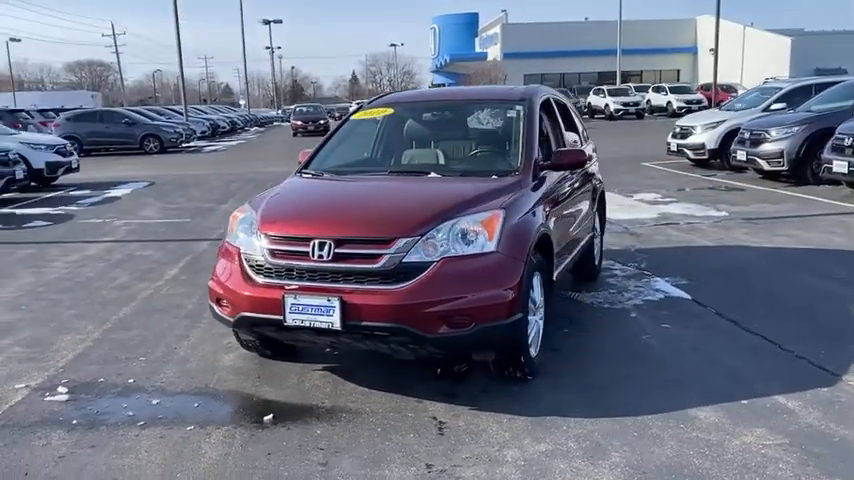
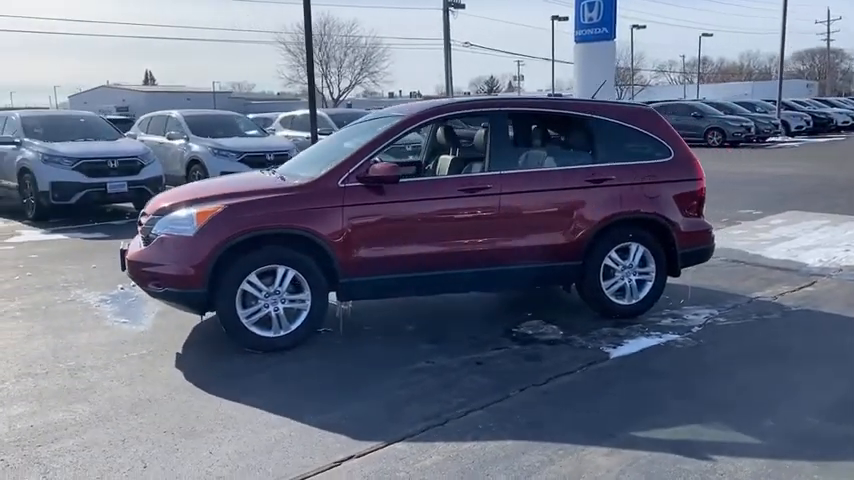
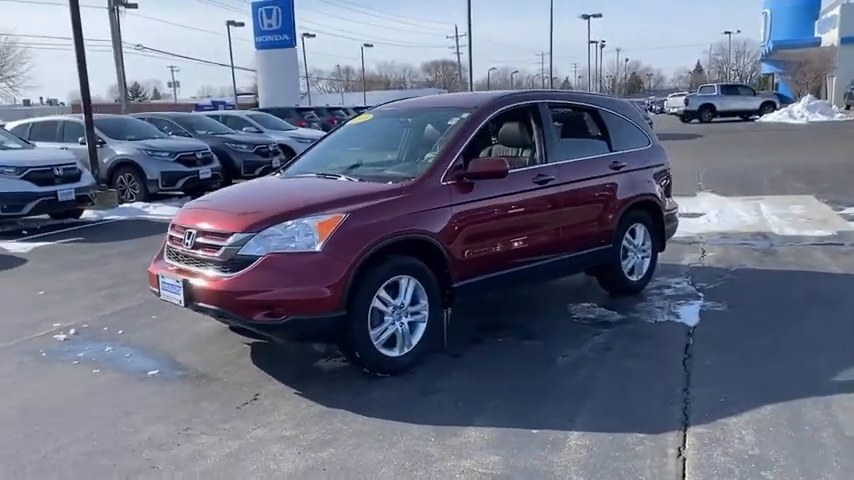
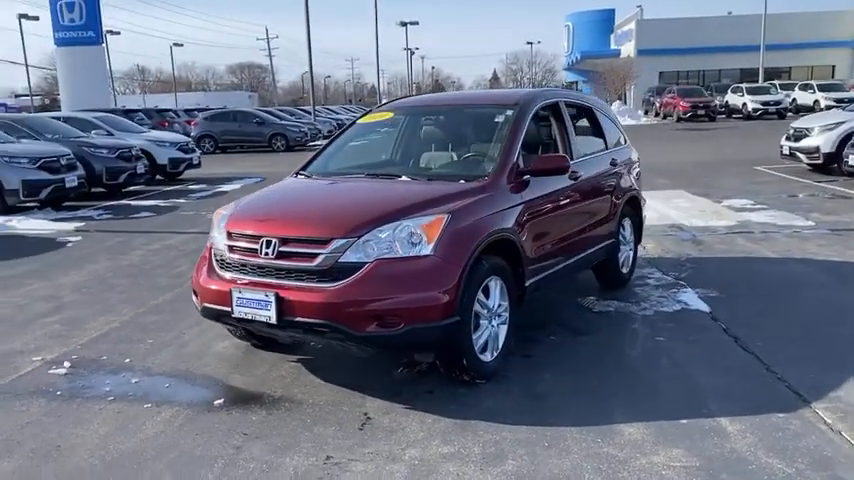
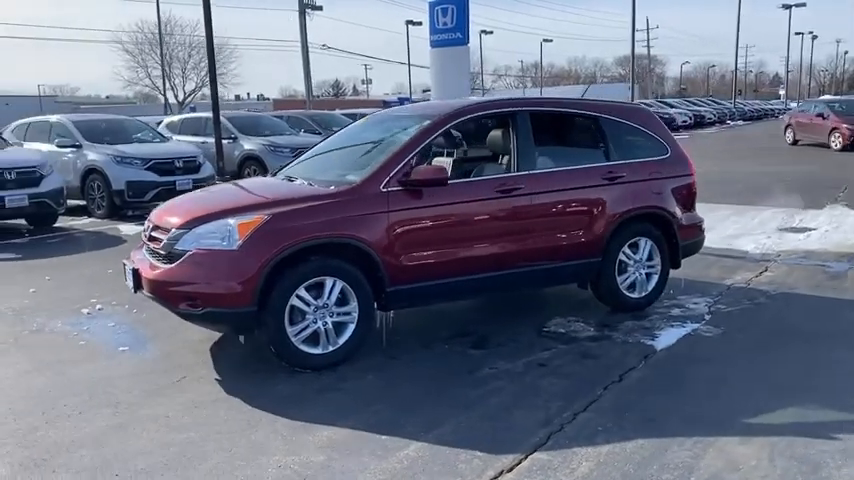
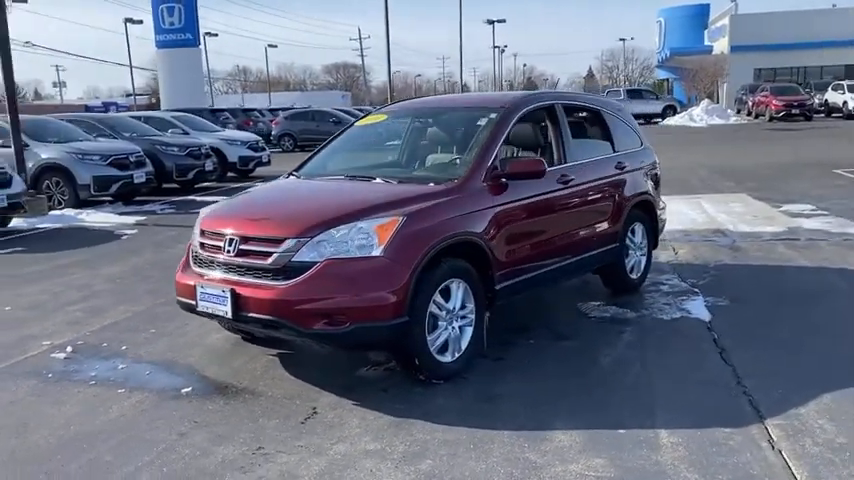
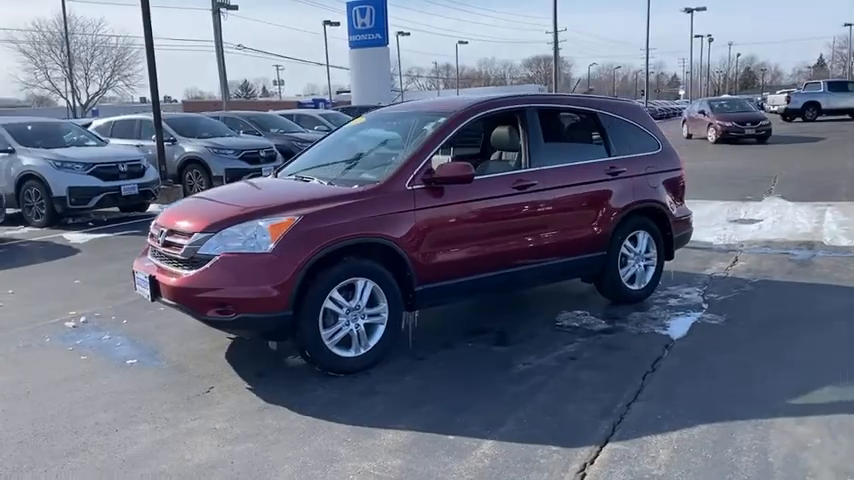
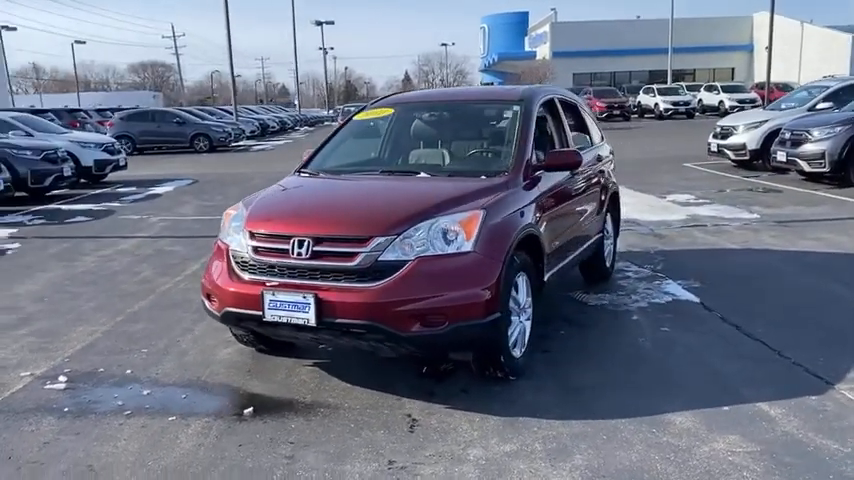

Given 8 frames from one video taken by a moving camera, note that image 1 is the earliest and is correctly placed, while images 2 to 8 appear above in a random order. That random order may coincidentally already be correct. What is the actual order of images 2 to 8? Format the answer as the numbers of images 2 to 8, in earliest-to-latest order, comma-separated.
8, 4, 6, 3, 7, 5, 2
